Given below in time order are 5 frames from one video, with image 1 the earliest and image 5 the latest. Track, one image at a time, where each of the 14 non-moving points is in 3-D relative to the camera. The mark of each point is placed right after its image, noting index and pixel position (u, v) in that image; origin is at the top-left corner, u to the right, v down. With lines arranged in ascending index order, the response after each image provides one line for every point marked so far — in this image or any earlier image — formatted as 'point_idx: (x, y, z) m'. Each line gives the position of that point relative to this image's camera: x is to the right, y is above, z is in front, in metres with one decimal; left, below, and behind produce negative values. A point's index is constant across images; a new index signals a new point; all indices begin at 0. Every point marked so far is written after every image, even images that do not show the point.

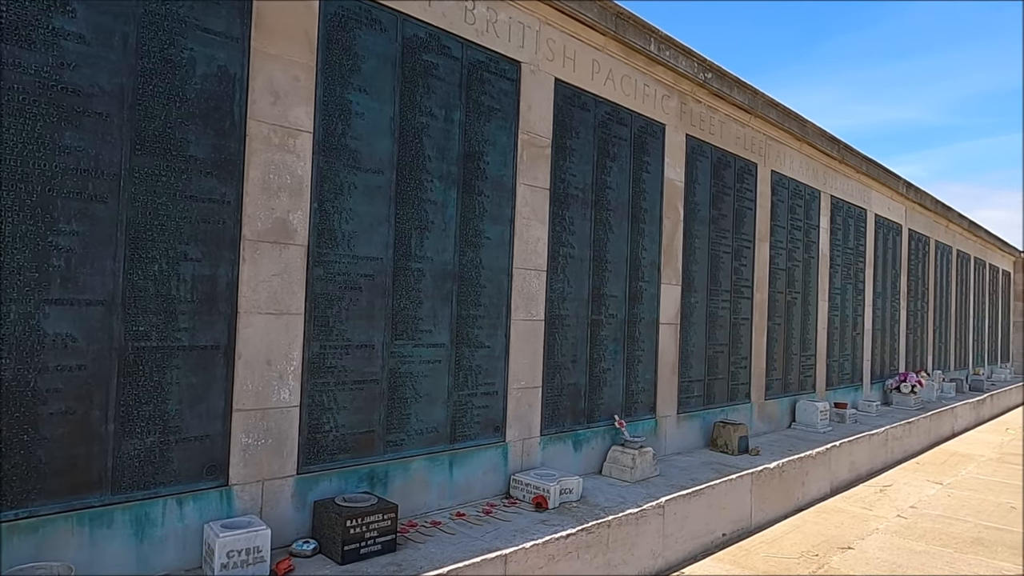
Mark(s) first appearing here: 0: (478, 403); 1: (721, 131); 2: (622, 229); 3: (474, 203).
0: (-0.3, -0.9, +5.3) m
1: (+2.6, +1.9, +8.1) m
2: (+1.1, +0.6, +6.6) m
3: (-0.3, +0.7, +5.2) m
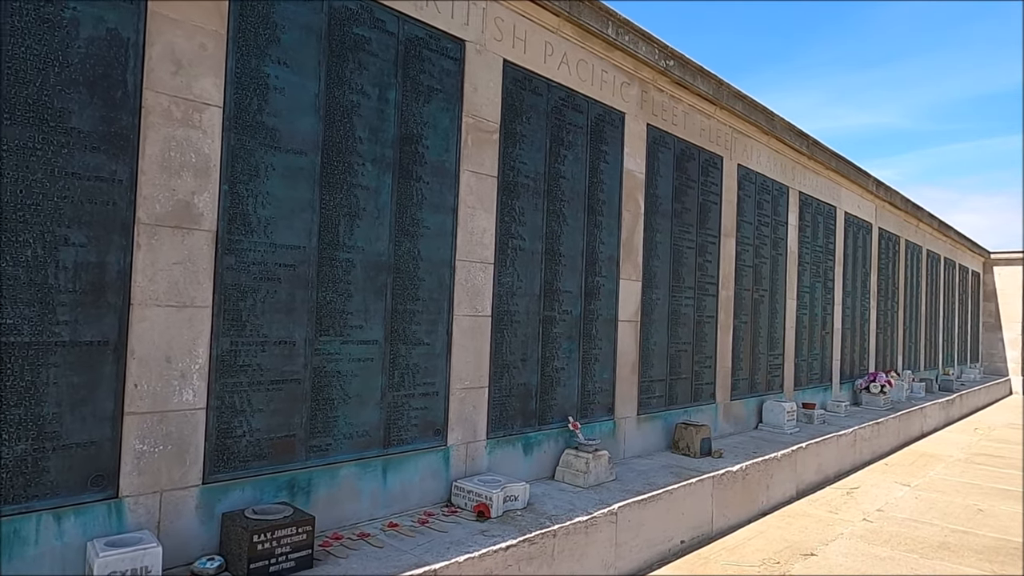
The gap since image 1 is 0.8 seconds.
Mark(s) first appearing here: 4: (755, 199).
0: (-0.7, -0.9, +4.9) m
1: (+2.0, +2.0, +7.8) m
2: (+0.6, +0.6, +6.3) m
3: (-0.7, +0.7, +4.8) m
4: (+3.4, +1.3, +9.3) m
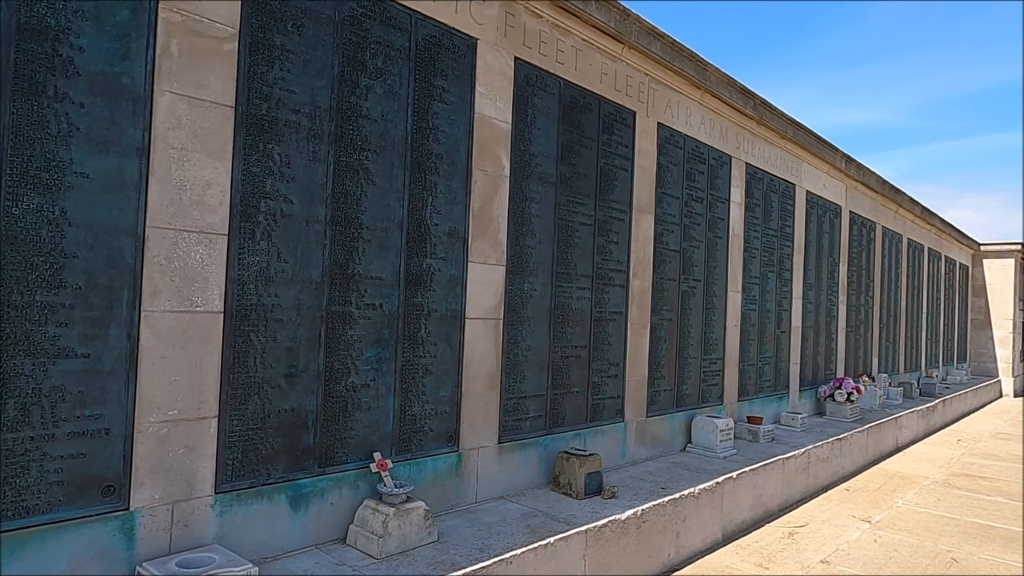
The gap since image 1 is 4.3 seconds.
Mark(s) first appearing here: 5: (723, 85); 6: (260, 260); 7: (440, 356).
0: (-2.2, -0.8, +3.1) m
1: (+0.6, +2.1, +6.1) m
2: (-0.8, +0.7, +4.5) m
3: (-2.2, +0.8, +3.1) m
4: (+1.9, +1.4, +7.5) m
5: (+2.6, +2.5, +8.0) m
6: (-1.5, +0.2, +3.9) m
7: (-0.5, -0.5, +4.9) m
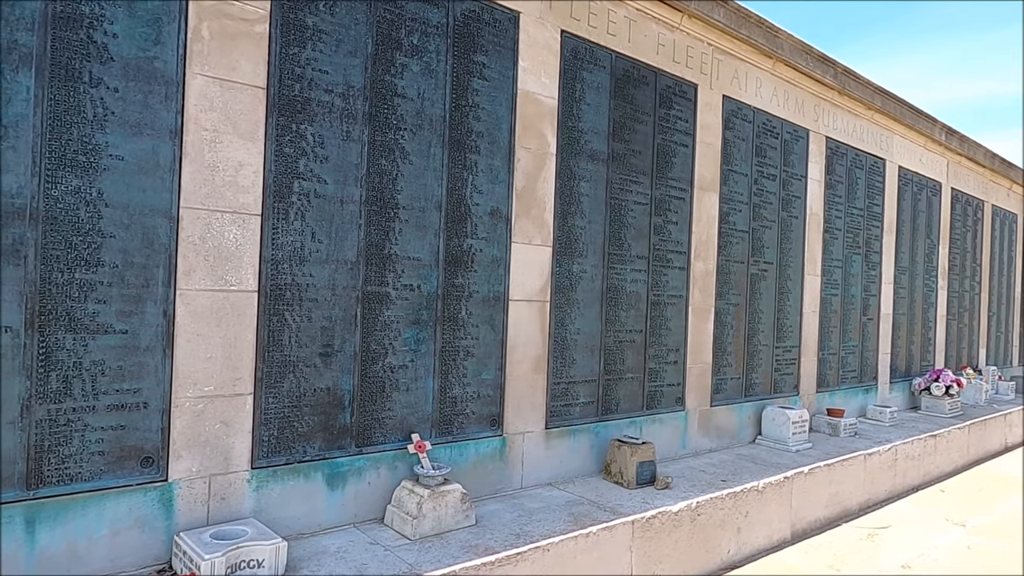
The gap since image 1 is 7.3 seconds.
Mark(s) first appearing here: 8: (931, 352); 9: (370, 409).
0: (-2.1, -0.7, +3.3) m
1: (+1.0, +2.2, +5.8) m
2: (-0.6, +0.9, +4.5) m
3: (-2.1, +0.9, +3.2) m
4: (+2.6, +1.6, +7.1) m
5: (+3.2, +2.6, +7.5) m
6: (-1.3, +0.3, +3.9) m
7: (-0.2, -0.4, +4.8) m
8: (+6.8, -1.0, +10.7) m
9: (-0.9, -0.8, +4.2) m
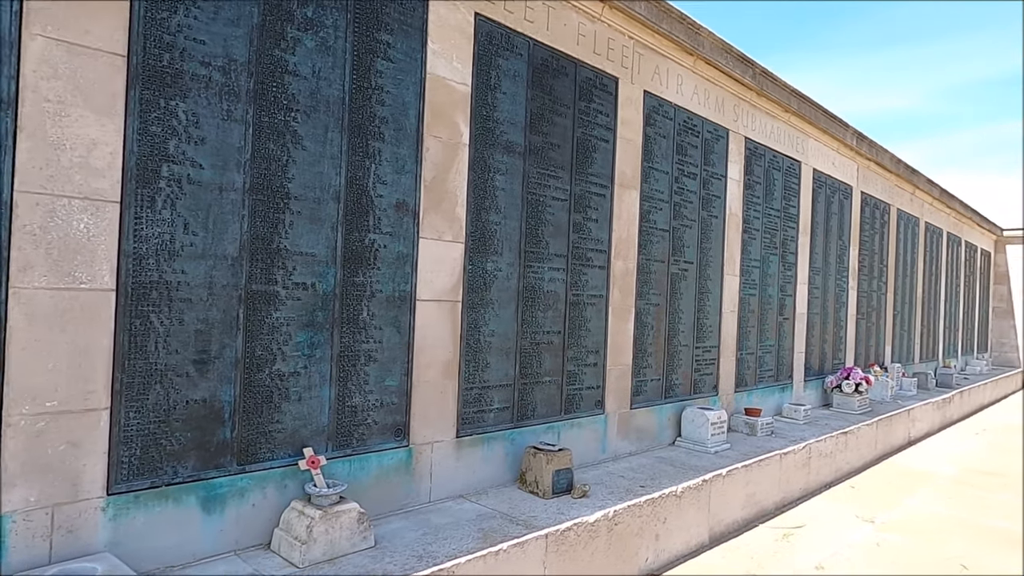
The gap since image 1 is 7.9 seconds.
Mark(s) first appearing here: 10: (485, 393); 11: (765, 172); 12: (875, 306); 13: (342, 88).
0: (-2.5, -0.7, +2.7) m
1: (+0.3, +2.2, +5.5) m
2: (-1.1, +0.9, +4.1) m
3: (-2.5, +0.9, +2.6) m
4: (+1.7, +1.6, +7.0) m
5: (+2.3, +2.6, +7.4) m
6: (-1.8, +0.3, +3.4) m
7: (-0.8, -0.4, +4.4) m
8: (+5.5, -1.0, +11.1) m
9: (-1.5, -0.8, +3.8) m
10: (-0.2, -0.8, +5.1) m
11: (+3.3, +1.5, +8.7) m
12: (+6.8, -0.3, +12.3) m
13: (-1.1, +1.3, +4.1) m
